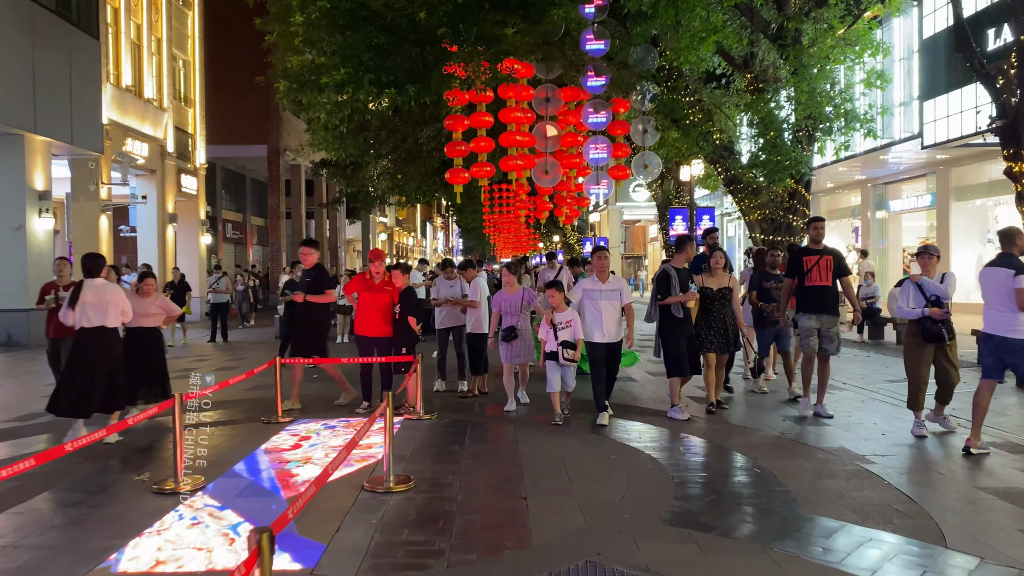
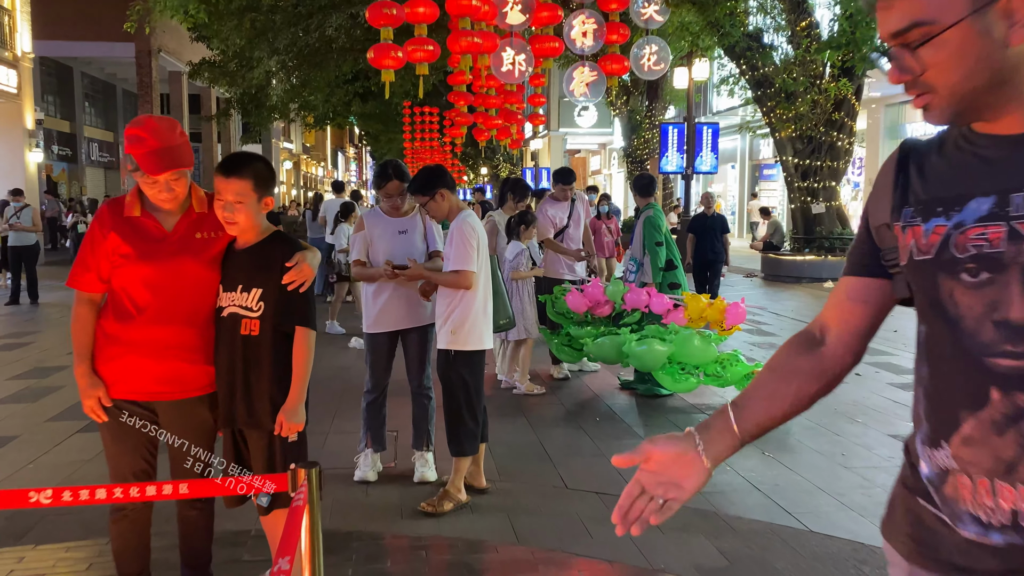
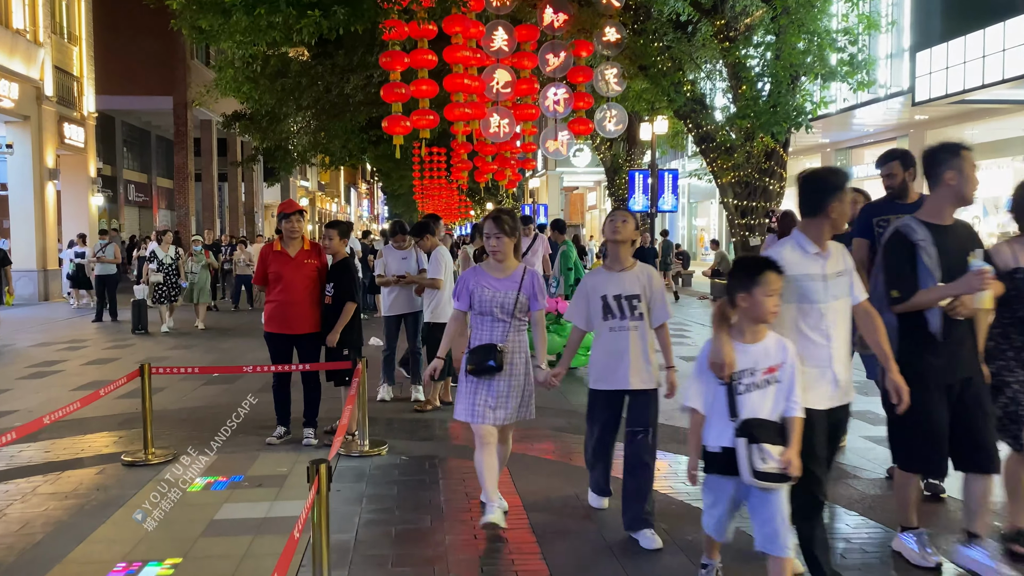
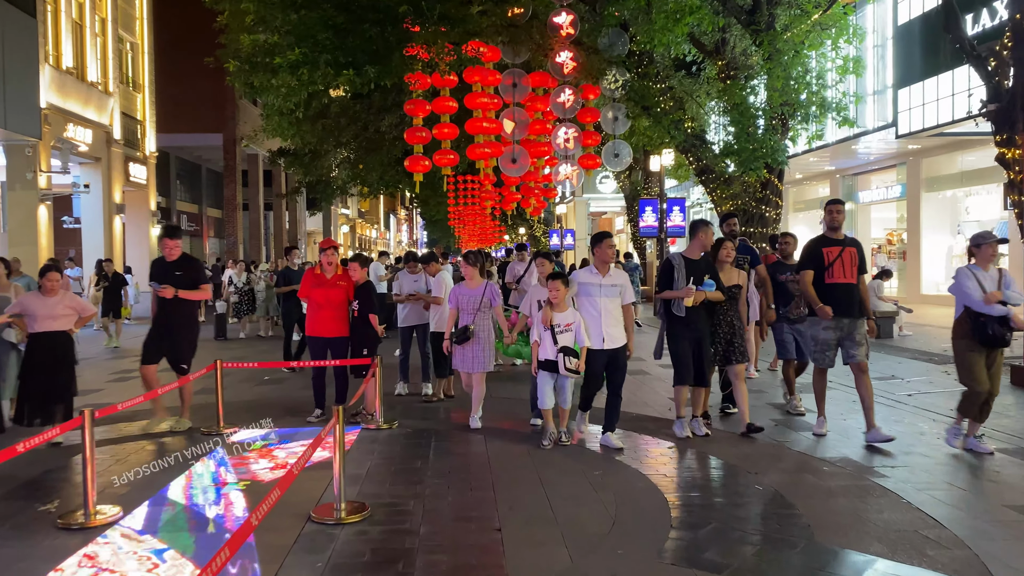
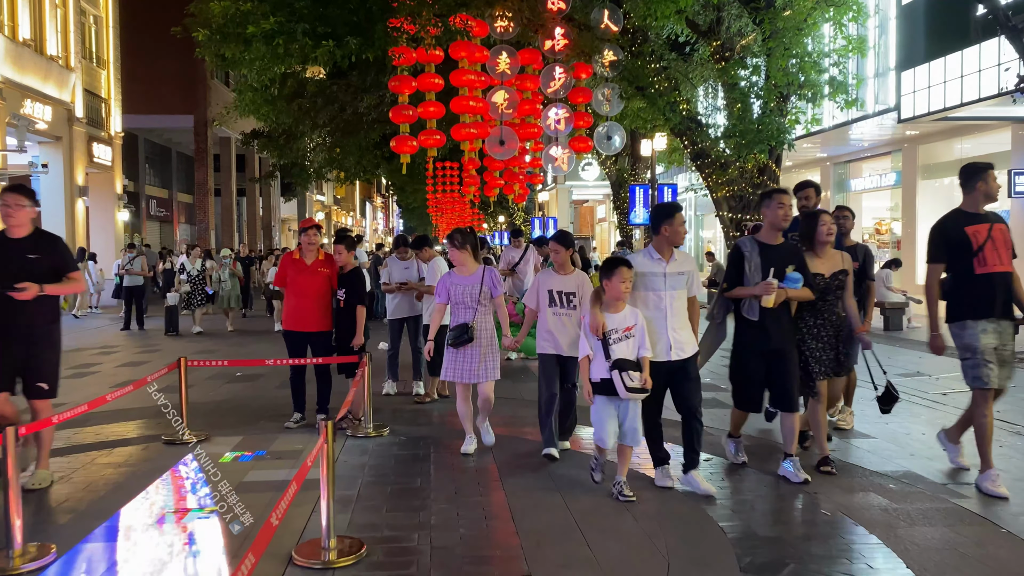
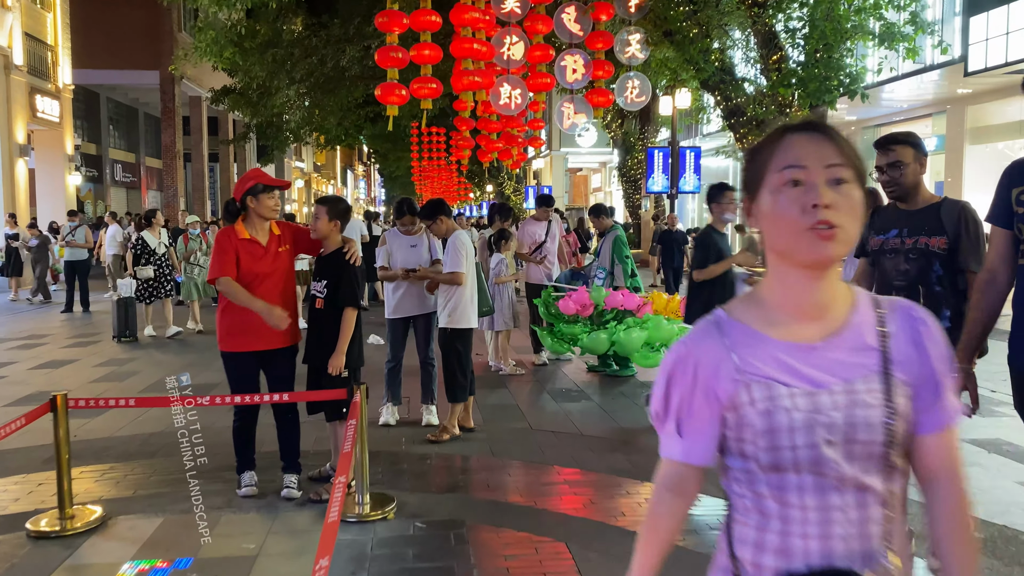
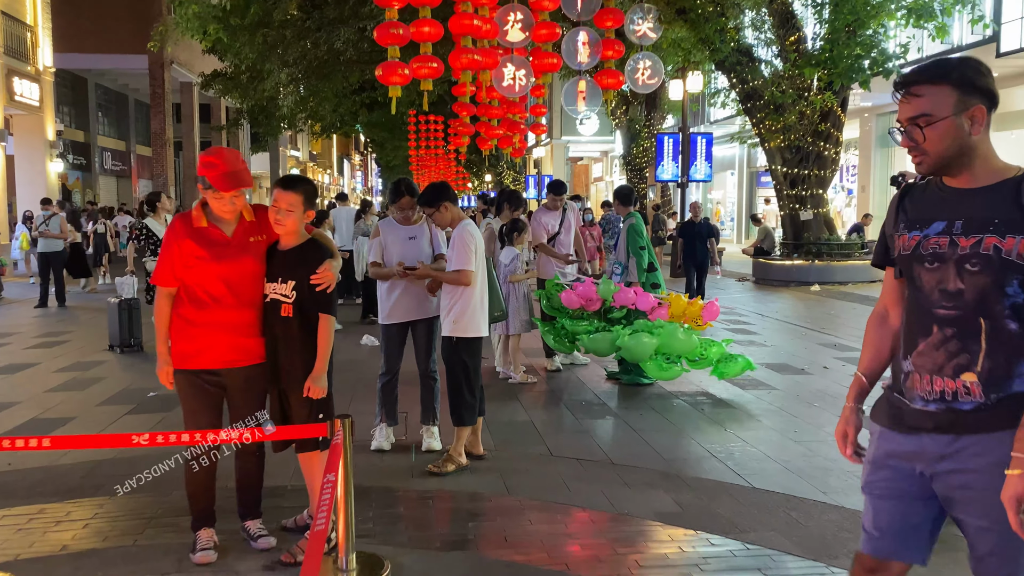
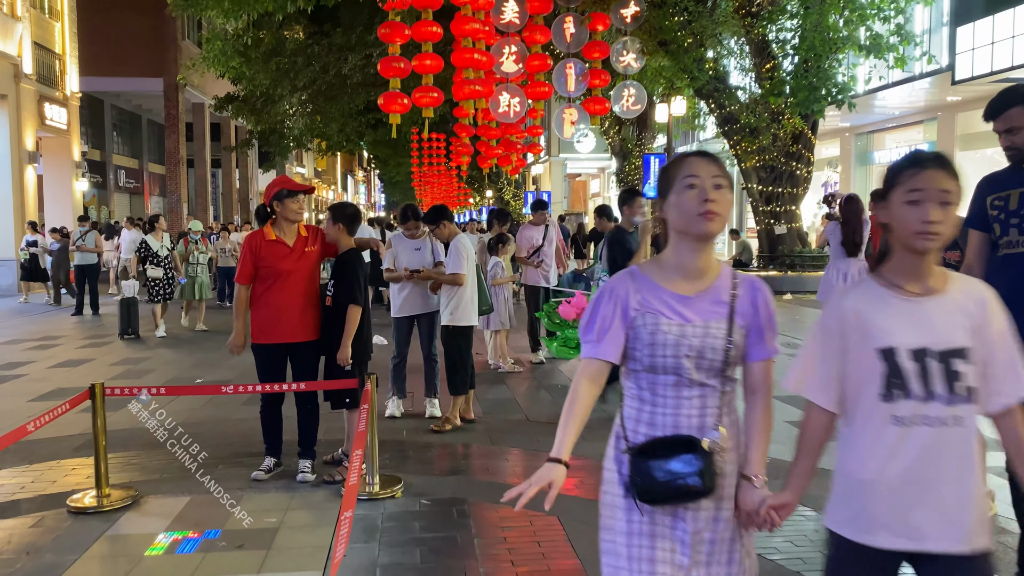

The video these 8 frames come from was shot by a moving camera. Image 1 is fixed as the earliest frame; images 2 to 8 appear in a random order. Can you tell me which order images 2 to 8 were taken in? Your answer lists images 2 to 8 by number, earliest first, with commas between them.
4, 5, 3, 8, 6, 7, 2
